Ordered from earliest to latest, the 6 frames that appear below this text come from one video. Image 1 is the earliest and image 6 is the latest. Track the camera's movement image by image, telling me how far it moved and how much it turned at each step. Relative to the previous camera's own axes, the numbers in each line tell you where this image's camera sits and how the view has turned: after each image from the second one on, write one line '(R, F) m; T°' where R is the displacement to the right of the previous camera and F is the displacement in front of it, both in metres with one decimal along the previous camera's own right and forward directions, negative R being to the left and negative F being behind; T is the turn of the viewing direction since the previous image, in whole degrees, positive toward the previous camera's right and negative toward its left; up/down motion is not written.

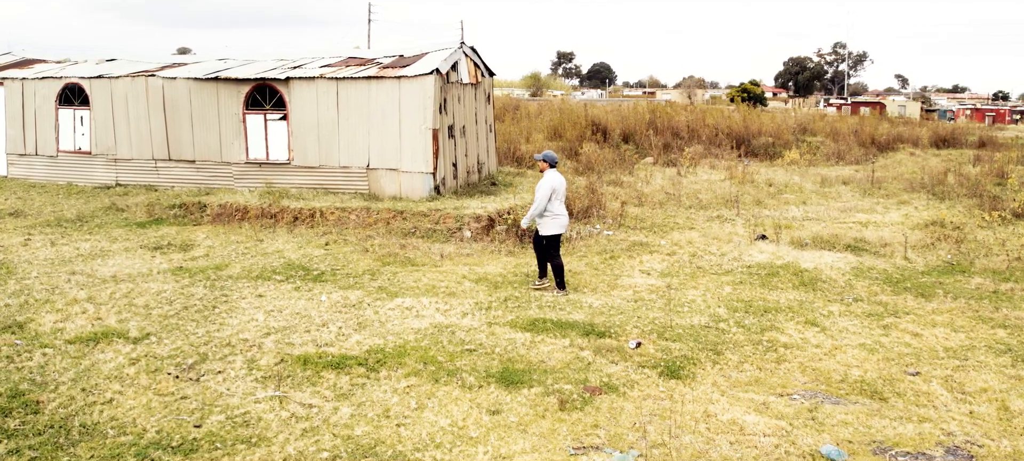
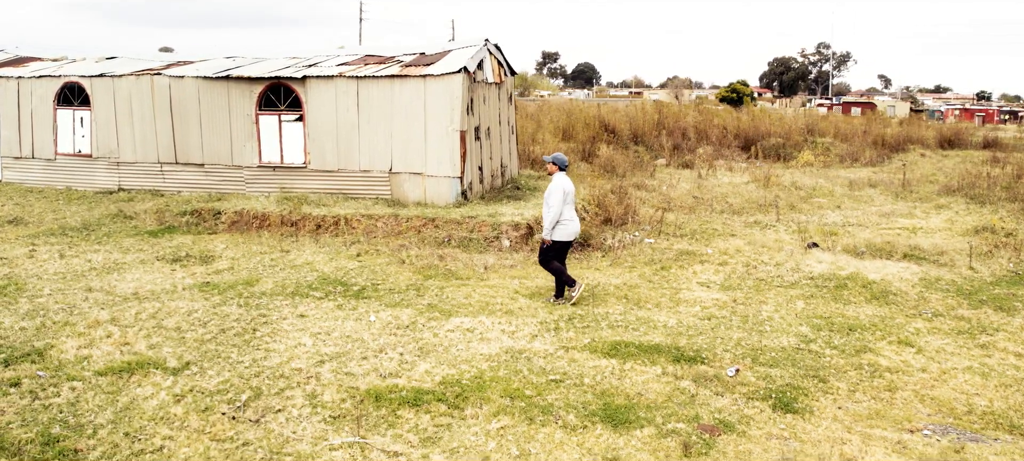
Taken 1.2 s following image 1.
(-0.6, +0.7) m; +1°
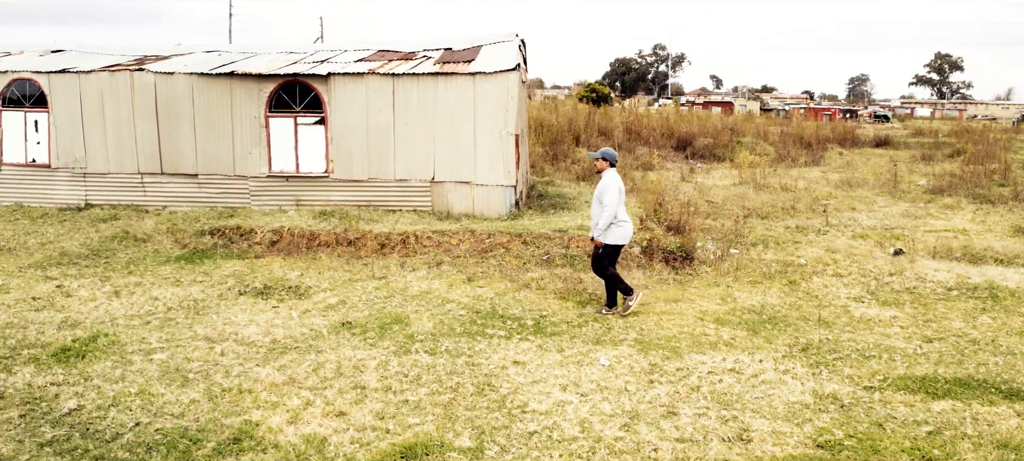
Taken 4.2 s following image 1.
(-2.5, +1.3) m; +10°
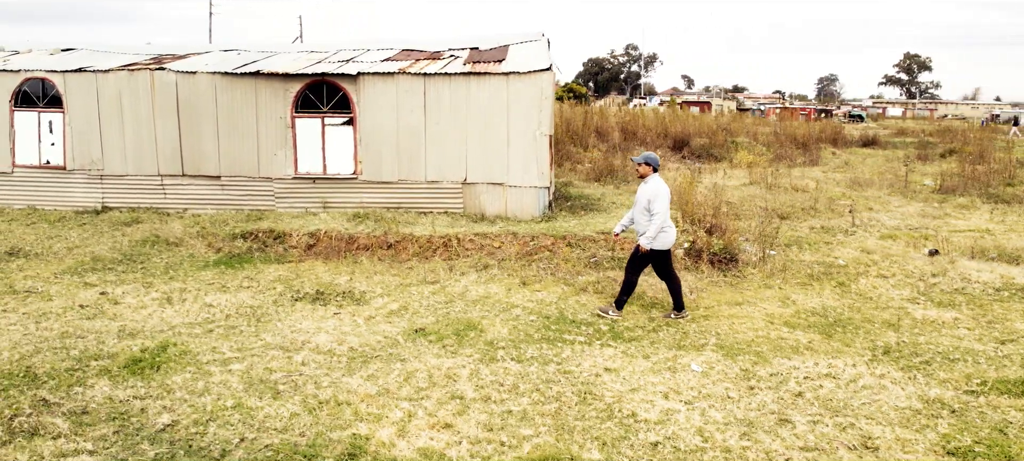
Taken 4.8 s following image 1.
(-0.7, +0.2) m; +2°
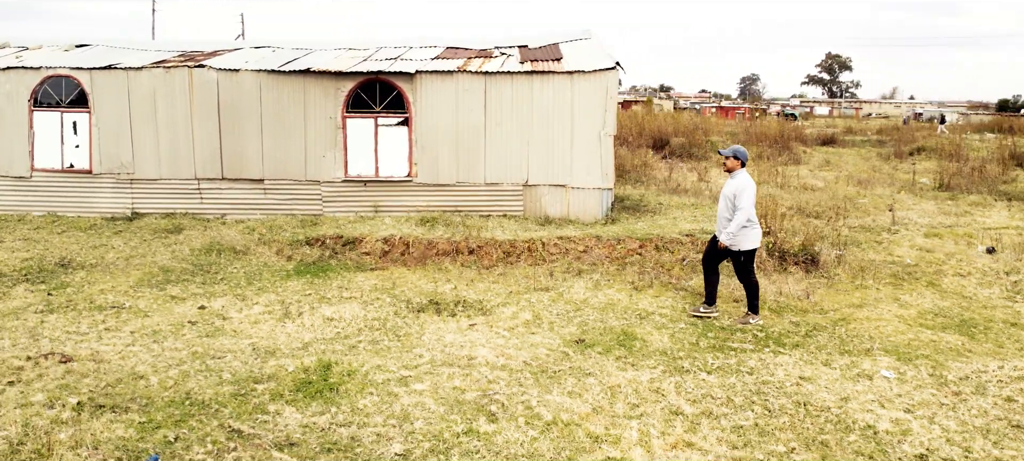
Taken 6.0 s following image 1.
(-1.5, +0.3) m; +5°
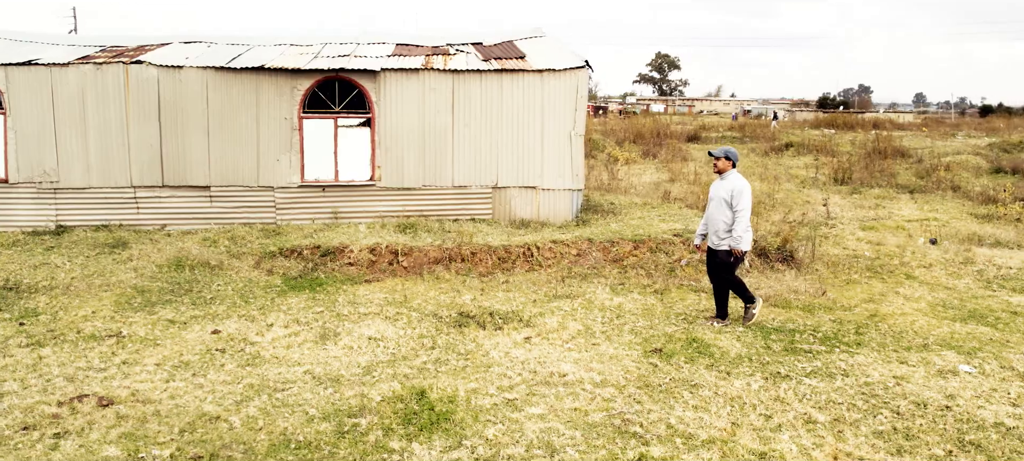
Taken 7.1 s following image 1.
(-1.4, +0.5) m; +10°
